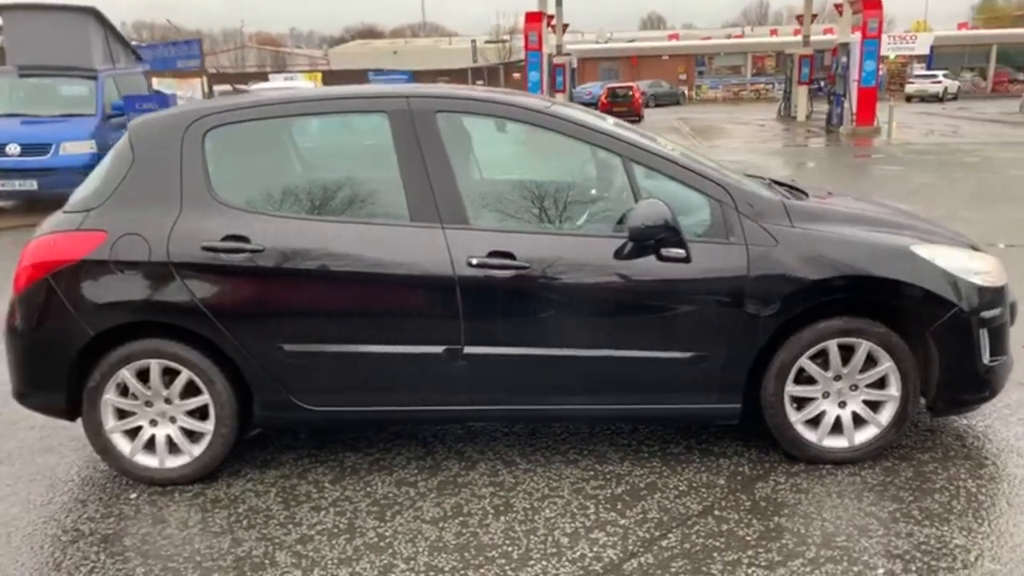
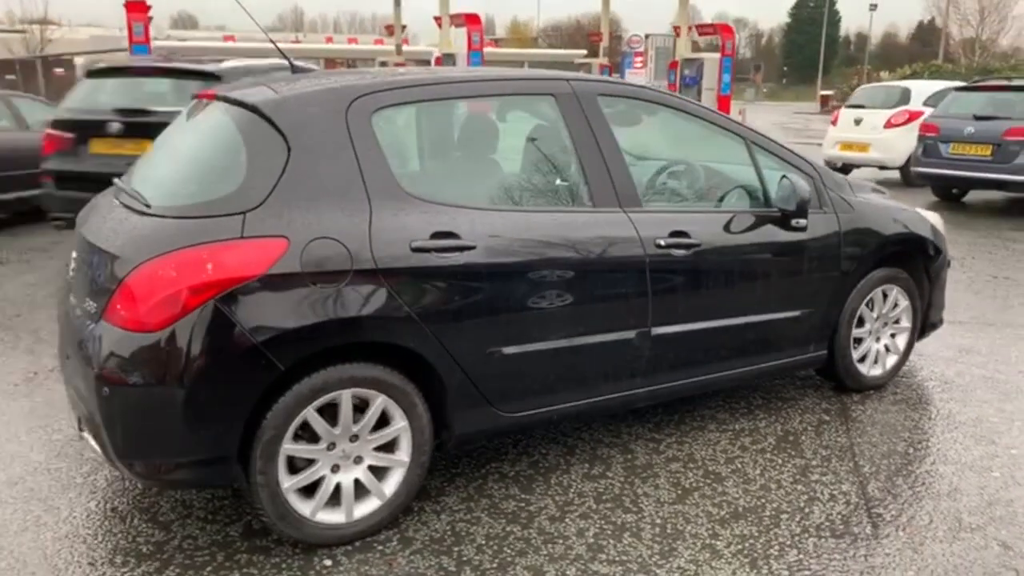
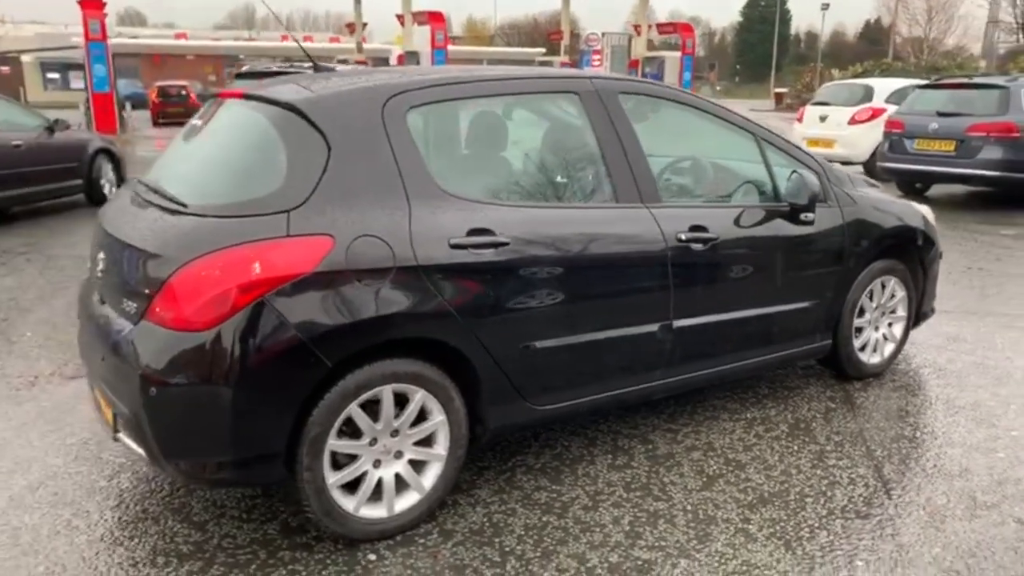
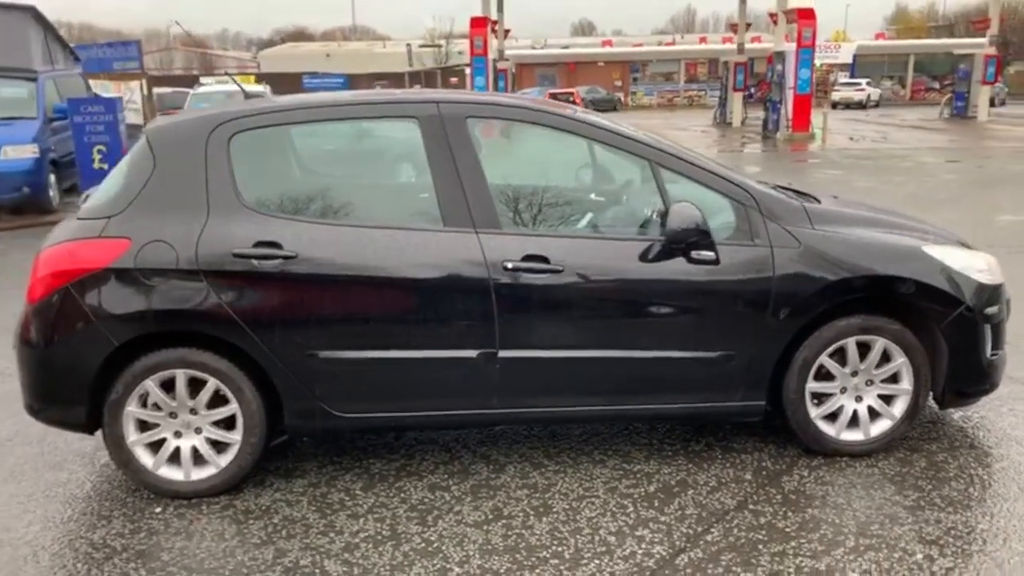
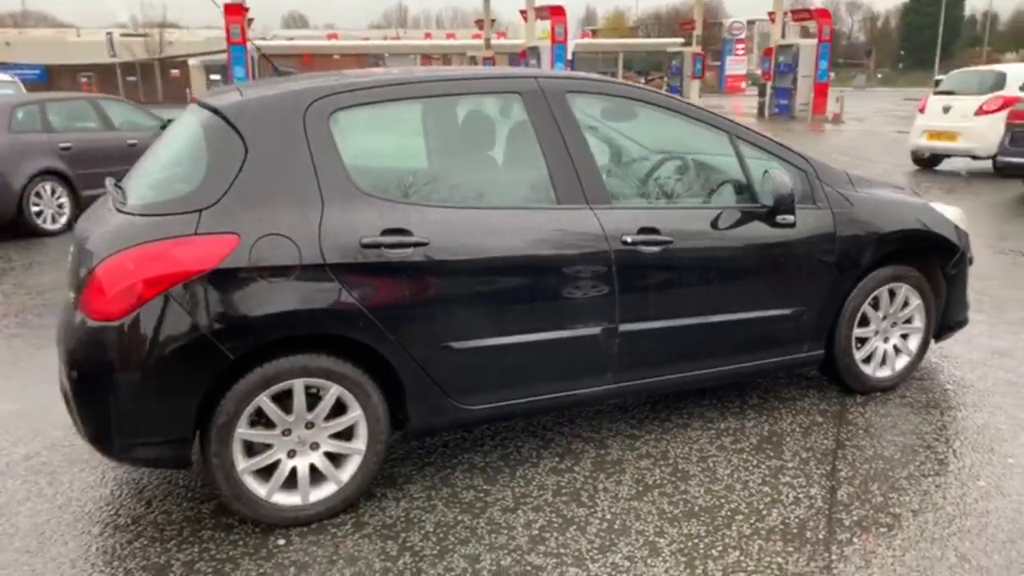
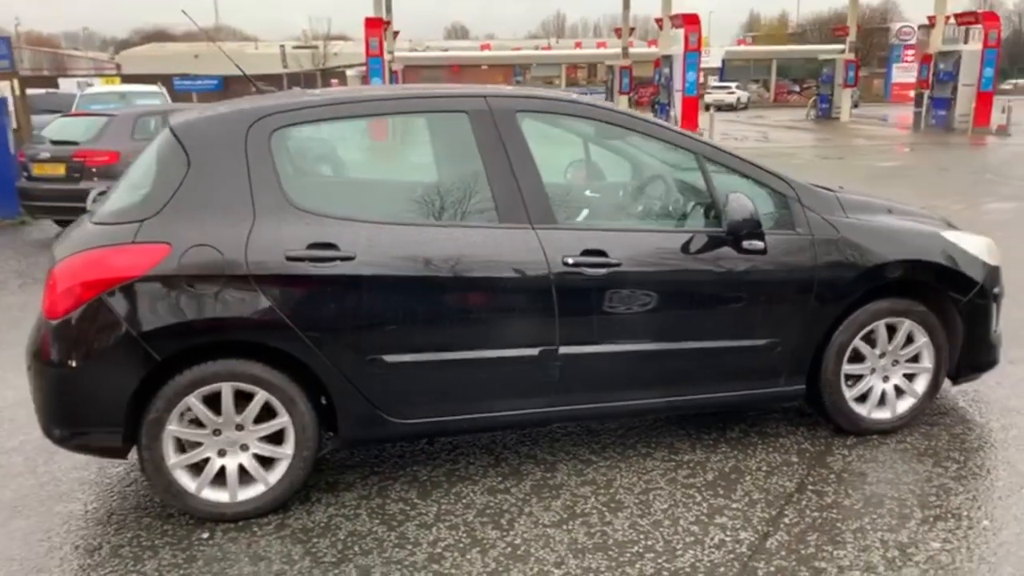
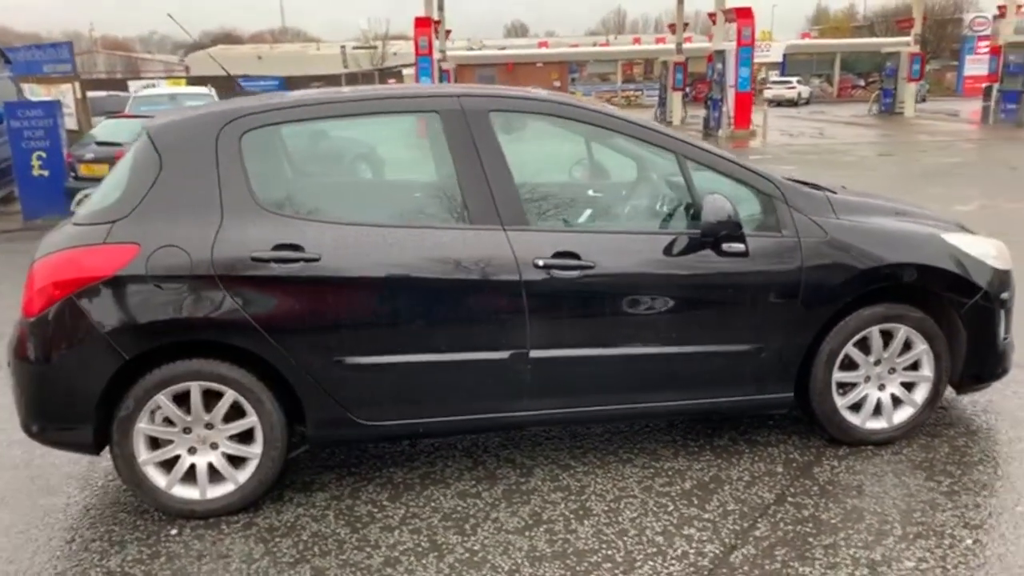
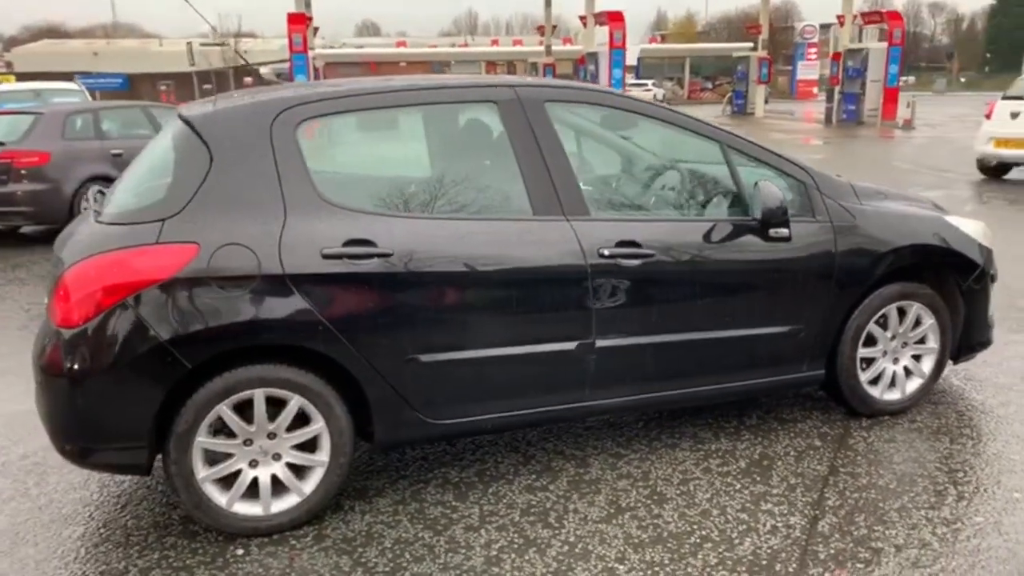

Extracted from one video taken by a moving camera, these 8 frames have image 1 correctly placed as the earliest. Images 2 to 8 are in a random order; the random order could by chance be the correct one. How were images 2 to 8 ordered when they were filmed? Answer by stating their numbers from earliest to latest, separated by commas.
4, 7, 6, 8, 5, 2, 3
